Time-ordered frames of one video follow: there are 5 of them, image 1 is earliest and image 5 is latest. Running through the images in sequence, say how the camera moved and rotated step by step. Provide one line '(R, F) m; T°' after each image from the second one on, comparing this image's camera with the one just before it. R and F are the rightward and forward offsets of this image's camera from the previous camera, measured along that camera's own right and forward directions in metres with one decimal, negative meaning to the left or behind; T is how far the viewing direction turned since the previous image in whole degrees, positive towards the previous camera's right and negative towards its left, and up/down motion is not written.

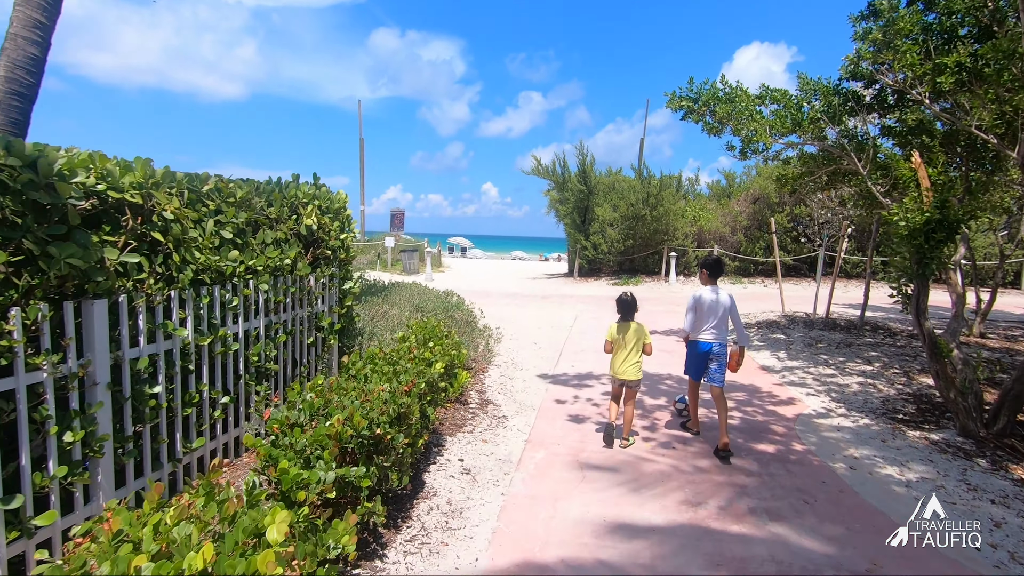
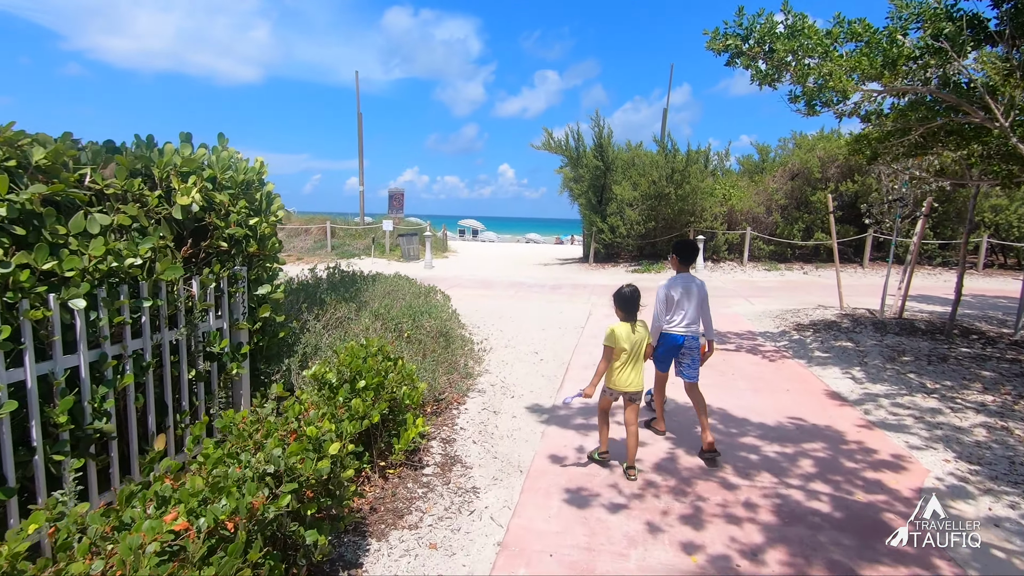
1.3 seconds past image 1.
(+0.3, +1.8) m; -2°
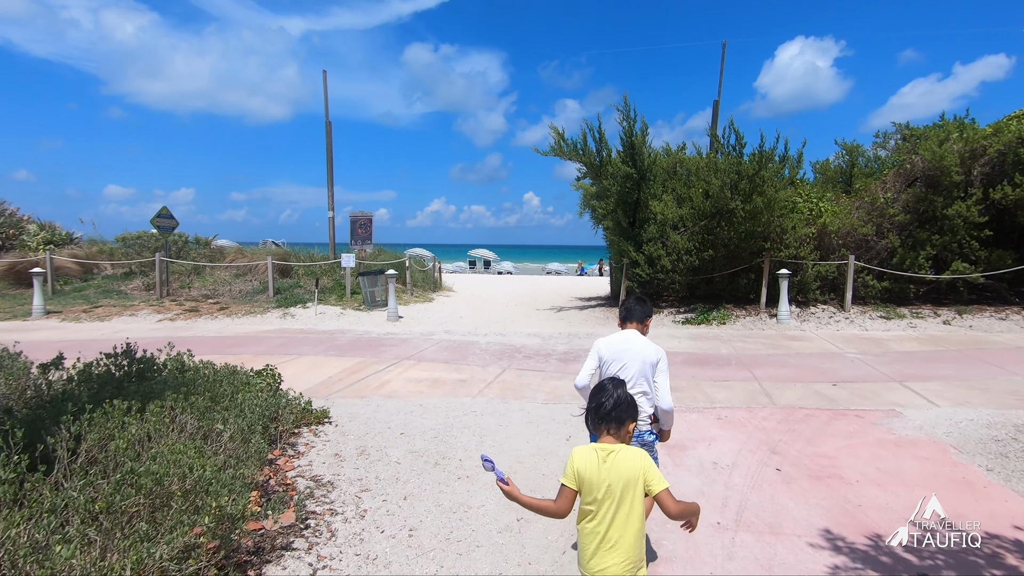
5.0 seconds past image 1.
(+0.6, +4.9) m; -3°
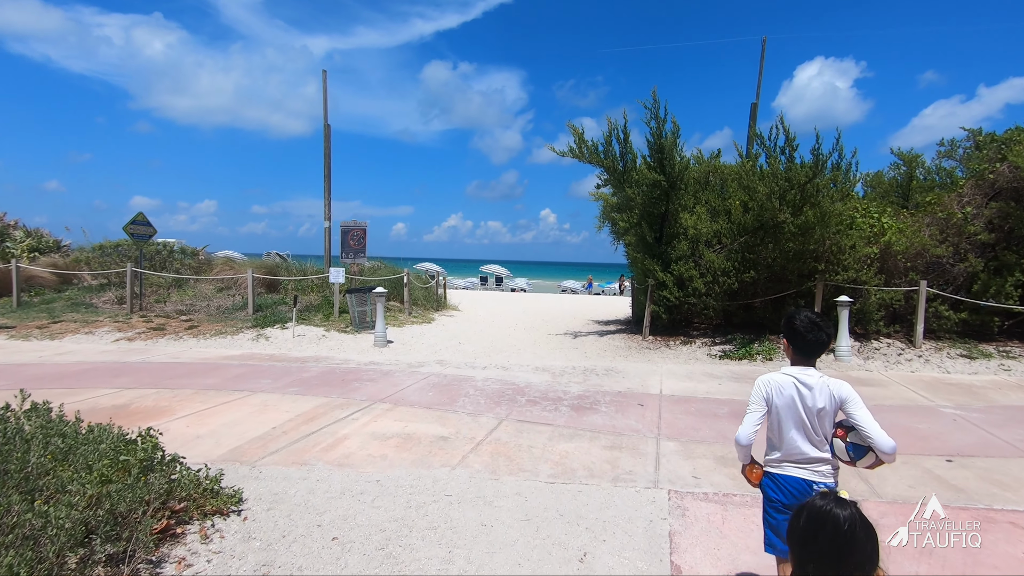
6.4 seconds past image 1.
(+0.2, +1.7) m; -2°
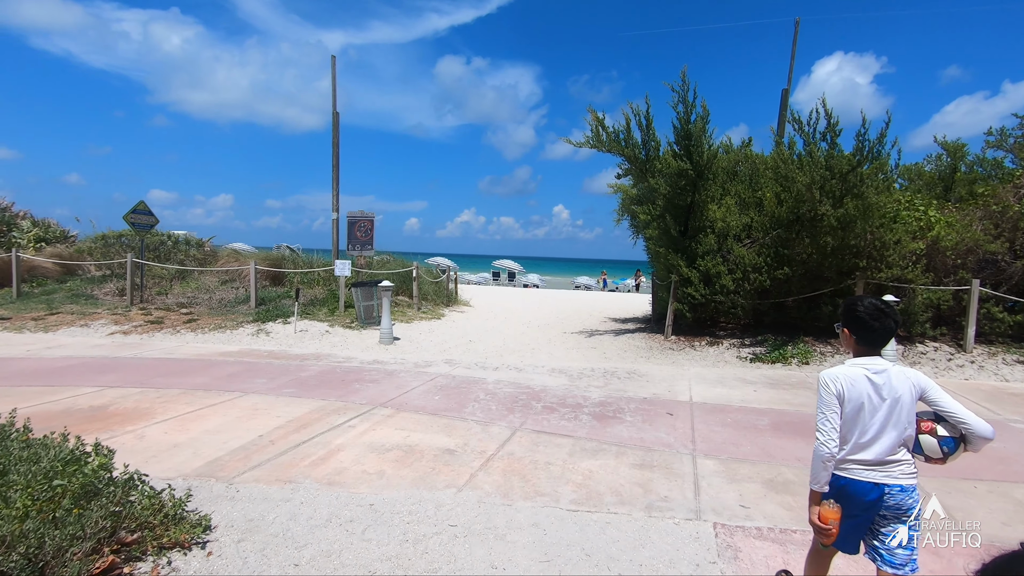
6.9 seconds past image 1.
(0.0, +0.7) m; -1°
